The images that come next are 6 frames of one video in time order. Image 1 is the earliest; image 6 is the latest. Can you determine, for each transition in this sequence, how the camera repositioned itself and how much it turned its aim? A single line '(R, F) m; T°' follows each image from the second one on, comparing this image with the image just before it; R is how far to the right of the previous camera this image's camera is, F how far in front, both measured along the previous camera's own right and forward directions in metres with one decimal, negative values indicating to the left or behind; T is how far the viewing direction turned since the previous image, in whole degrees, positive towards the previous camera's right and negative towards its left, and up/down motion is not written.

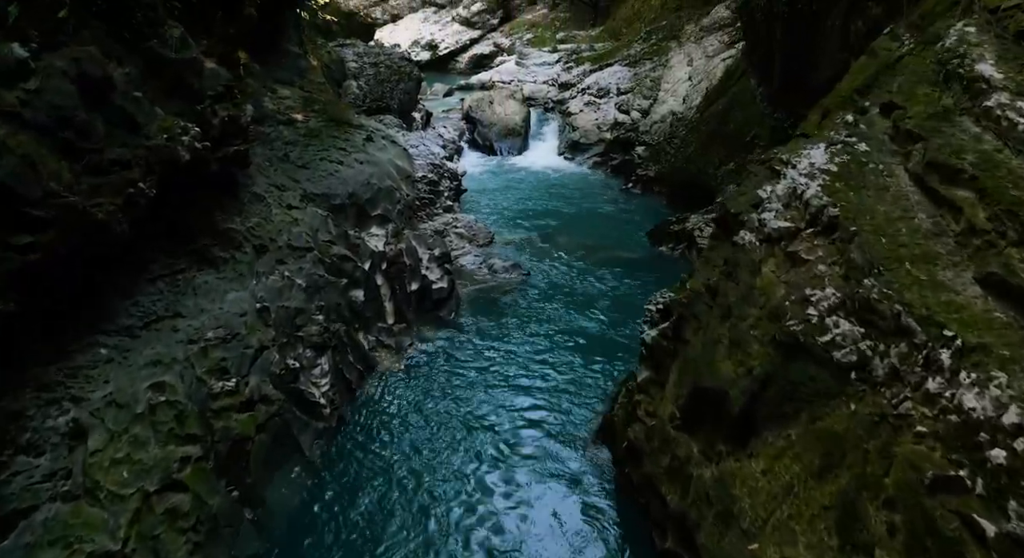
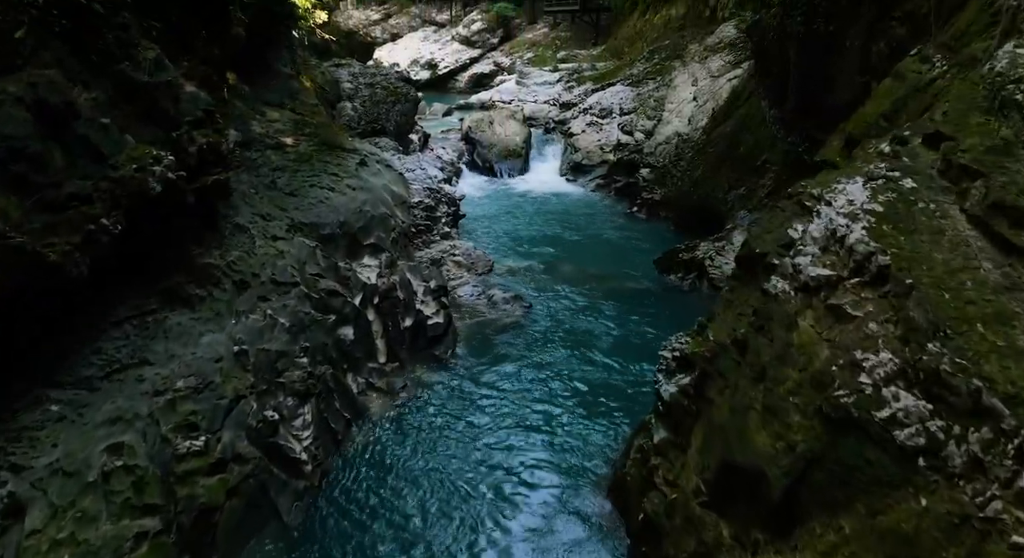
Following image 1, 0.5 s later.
(0.0, +0.5) m; 0°
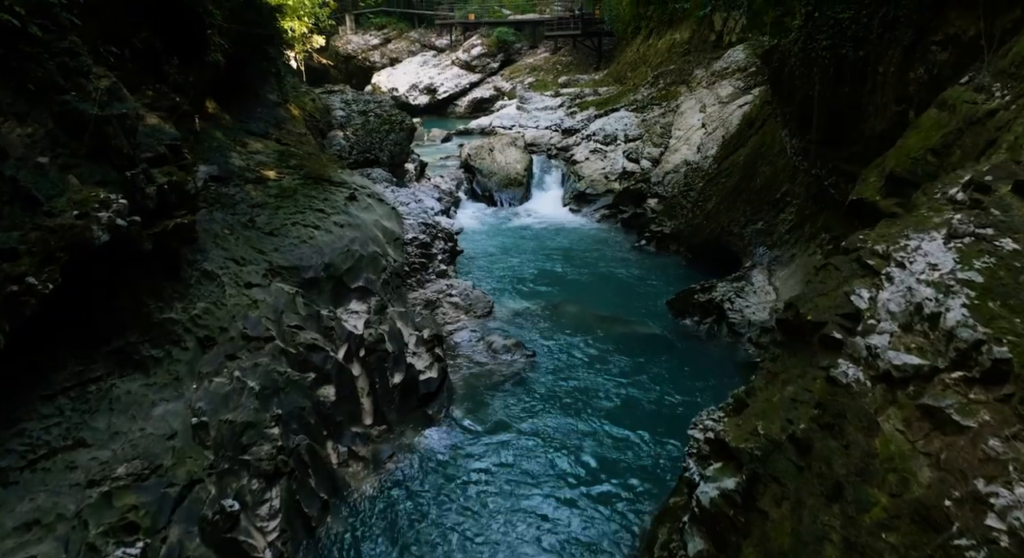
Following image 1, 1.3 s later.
(0.0, +0.8) m; 0°
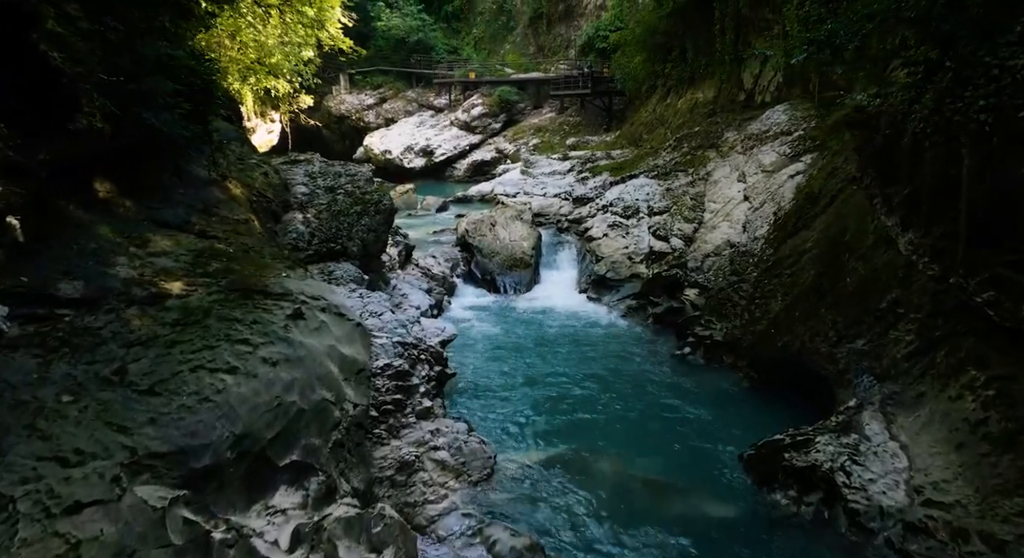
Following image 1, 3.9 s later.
(-0.1, +2.6) m; 0°
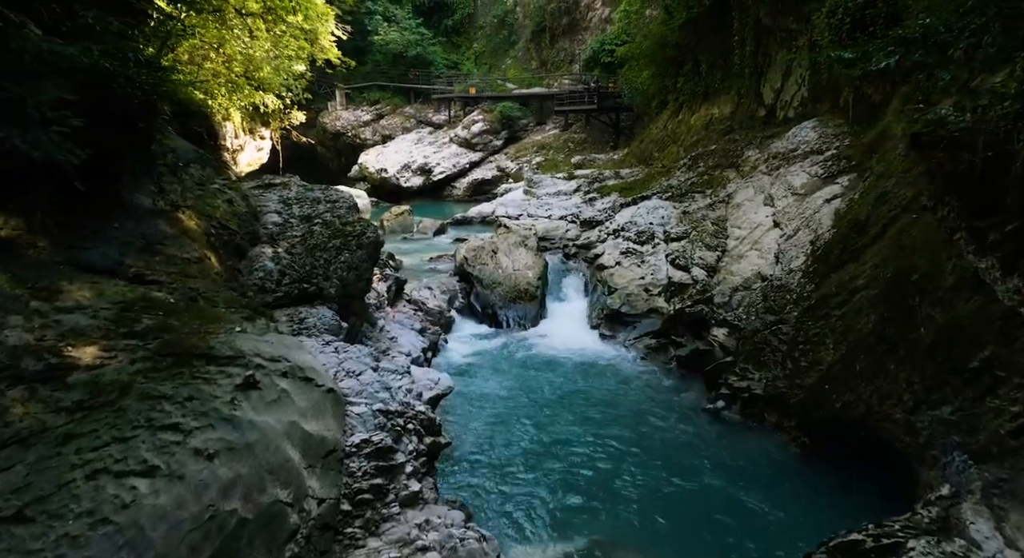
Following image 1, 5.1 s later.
(-0.1, +1.3) m; 0°
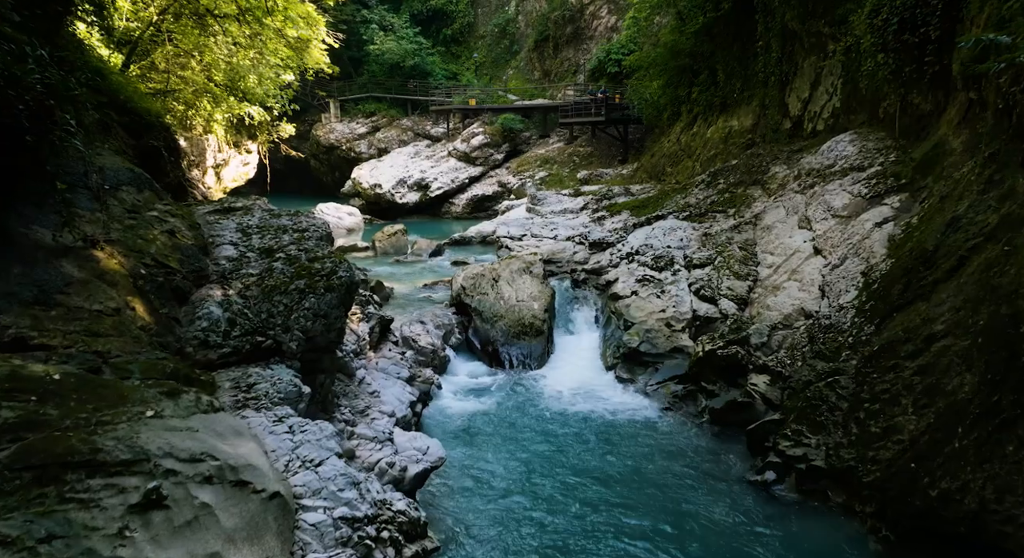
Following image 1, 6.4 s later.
(-0.1, +1.4) m; 0°
